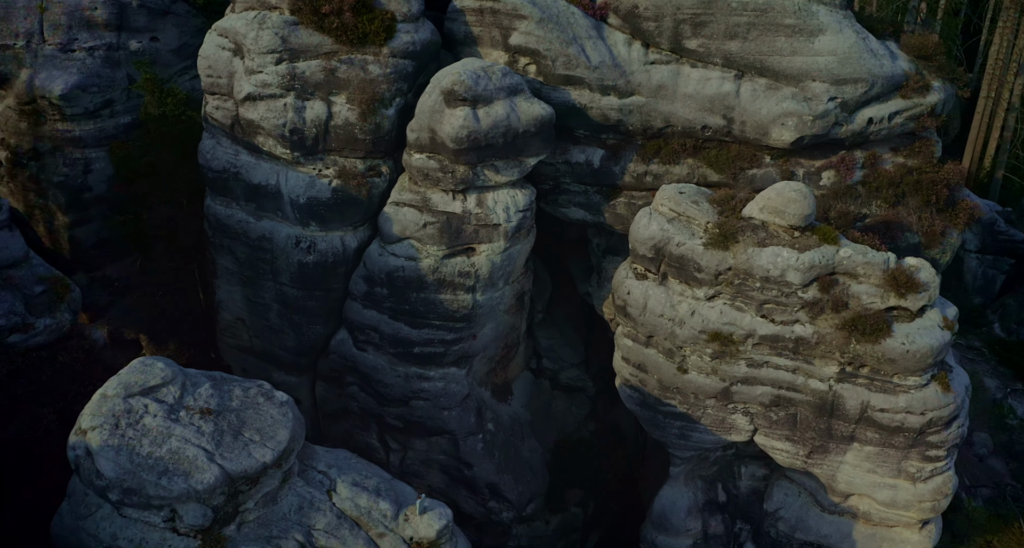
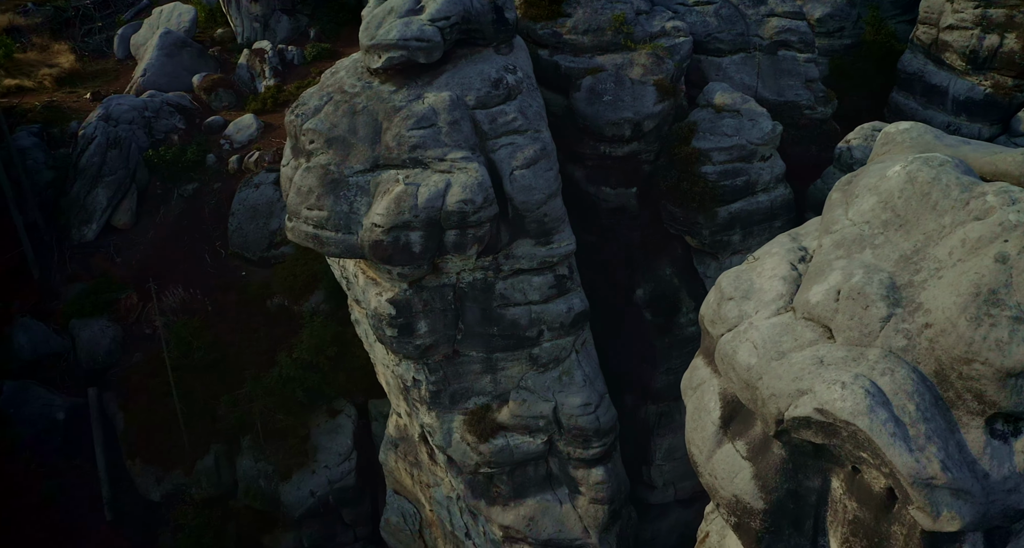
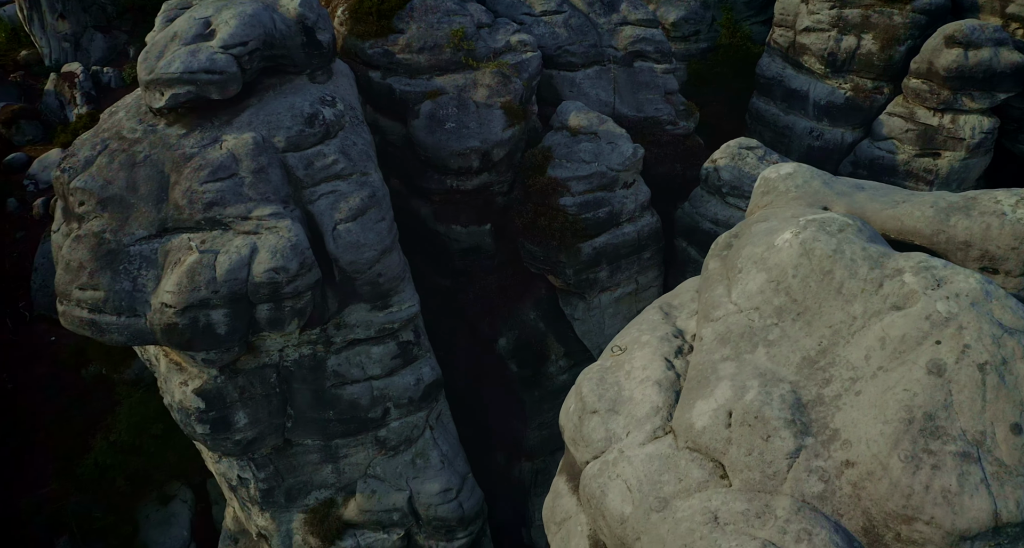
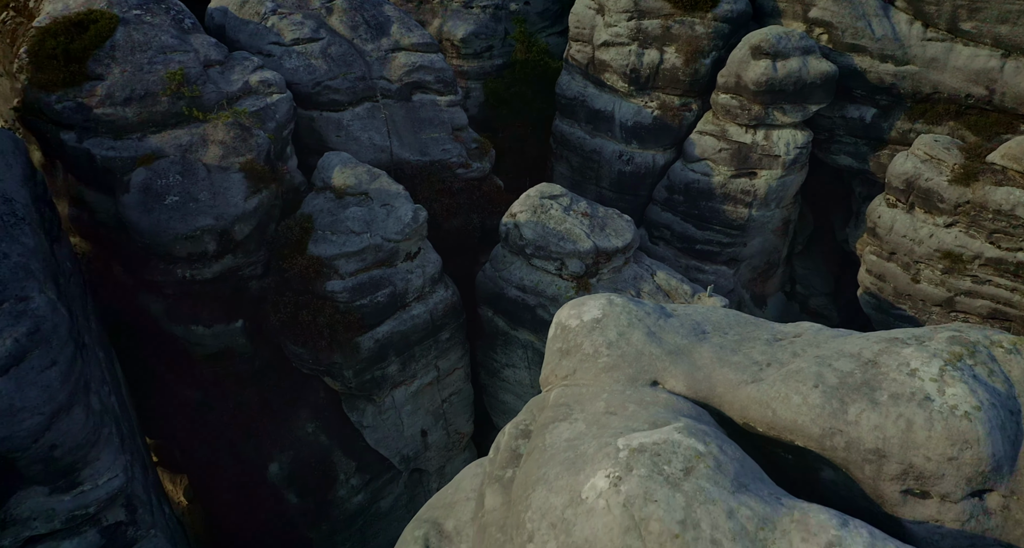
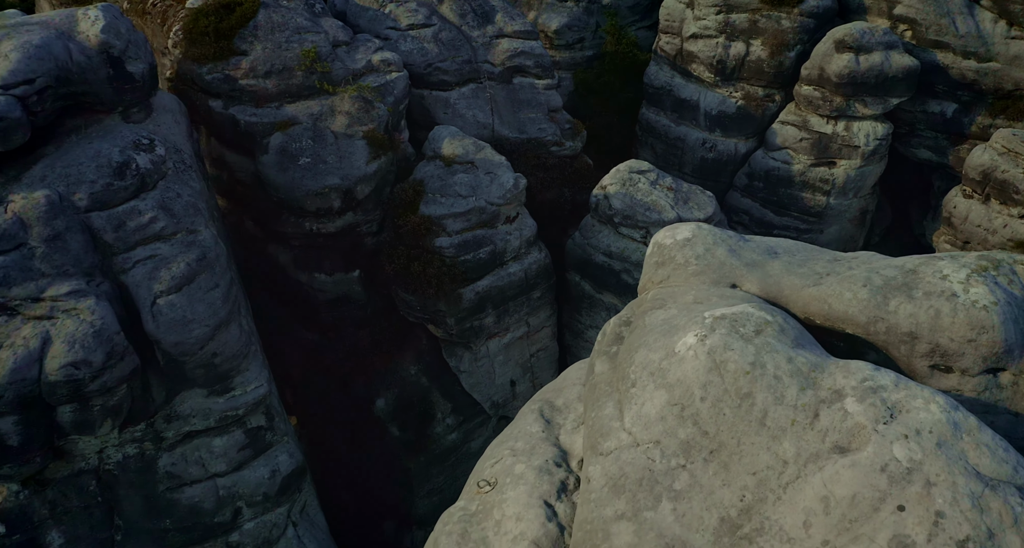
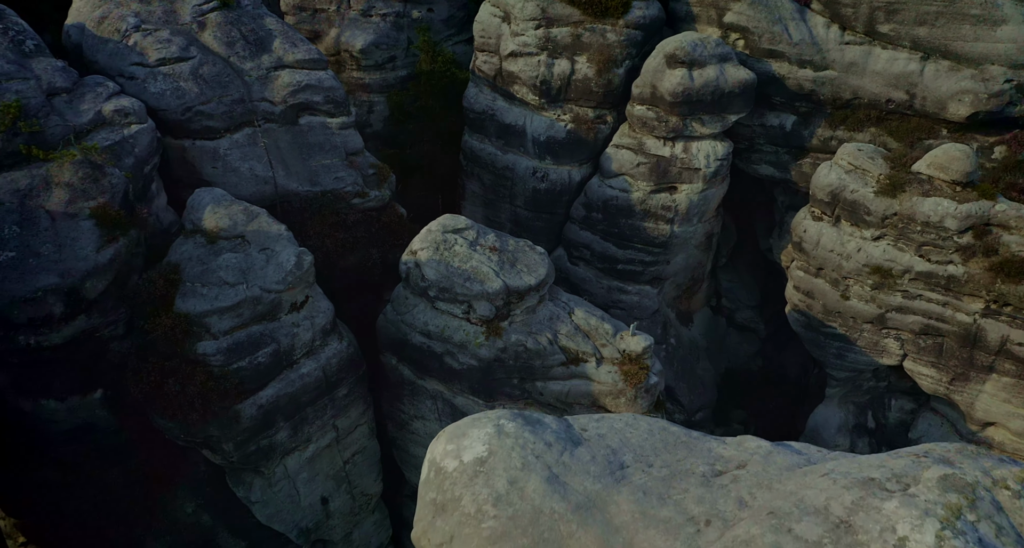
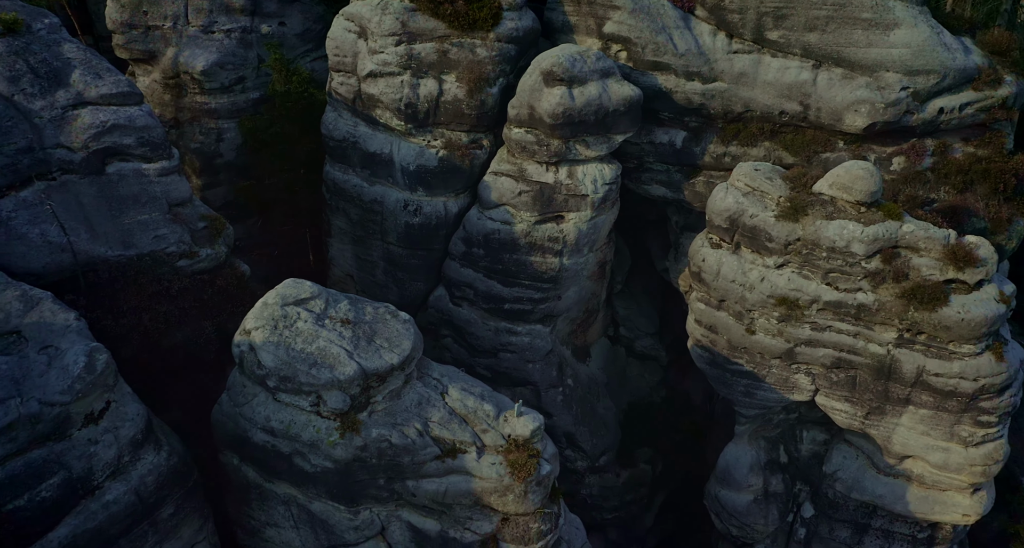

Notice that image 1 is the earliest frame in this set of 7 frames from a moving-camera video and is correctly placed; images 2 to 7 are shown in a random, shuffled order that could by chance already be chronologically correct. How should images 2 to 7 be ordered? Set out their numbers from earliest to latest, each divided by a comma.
7, 6, 4, 5, 3, 2
